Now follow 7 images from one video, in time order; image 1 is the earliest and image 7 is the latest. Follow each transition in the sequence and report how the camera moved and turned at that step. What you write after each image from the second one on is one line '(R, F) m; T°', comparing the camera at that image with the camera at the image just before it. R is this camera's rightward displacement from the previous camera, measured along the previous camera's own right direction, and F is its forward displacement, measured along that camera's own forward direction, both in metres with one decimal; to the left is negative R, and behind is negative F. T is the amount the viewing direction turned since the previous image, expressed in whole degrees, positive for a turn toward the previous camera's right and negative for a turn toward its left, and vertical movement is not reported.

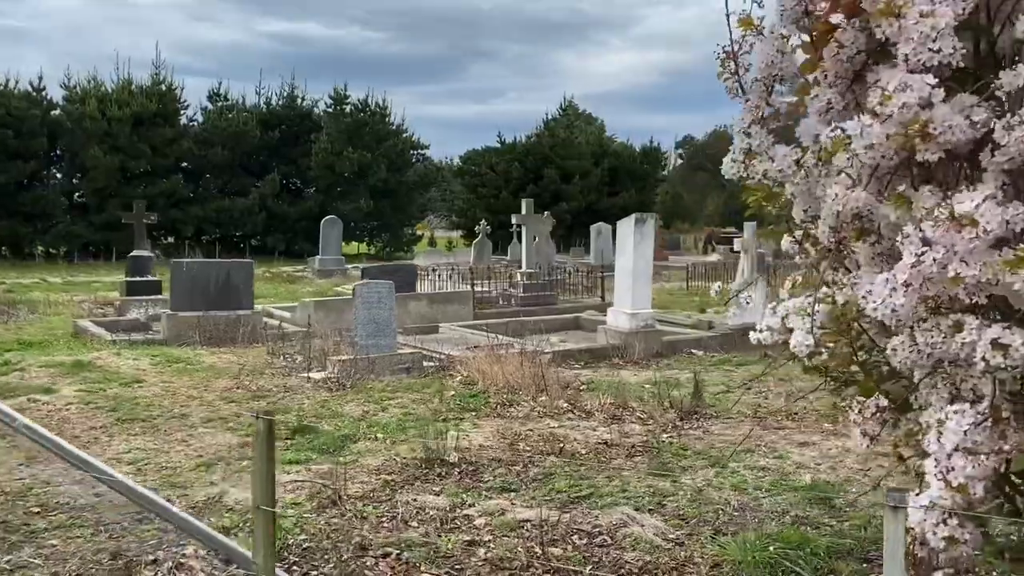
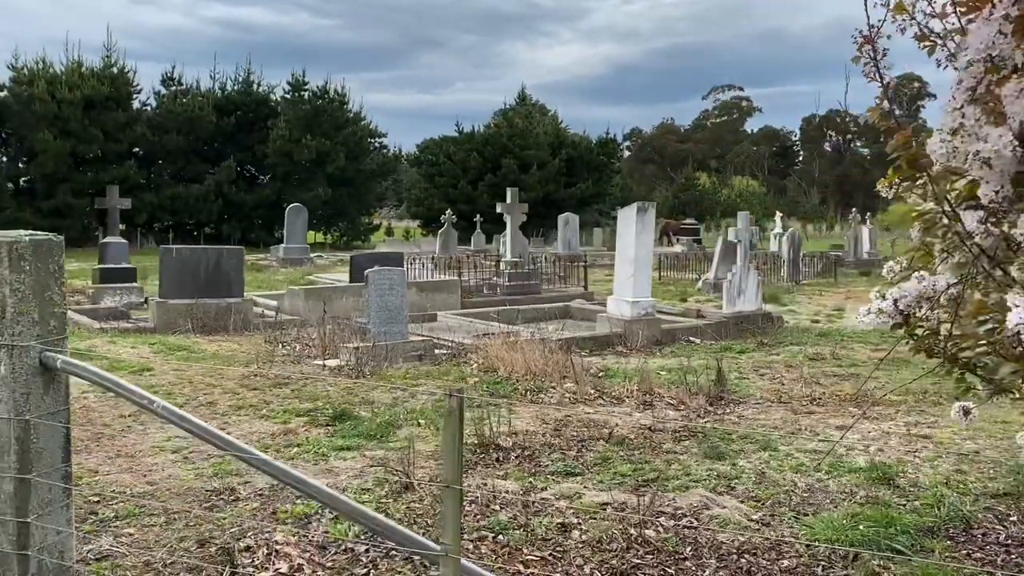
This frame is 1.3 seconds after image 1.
(-0.7, 0.0) m; +3°
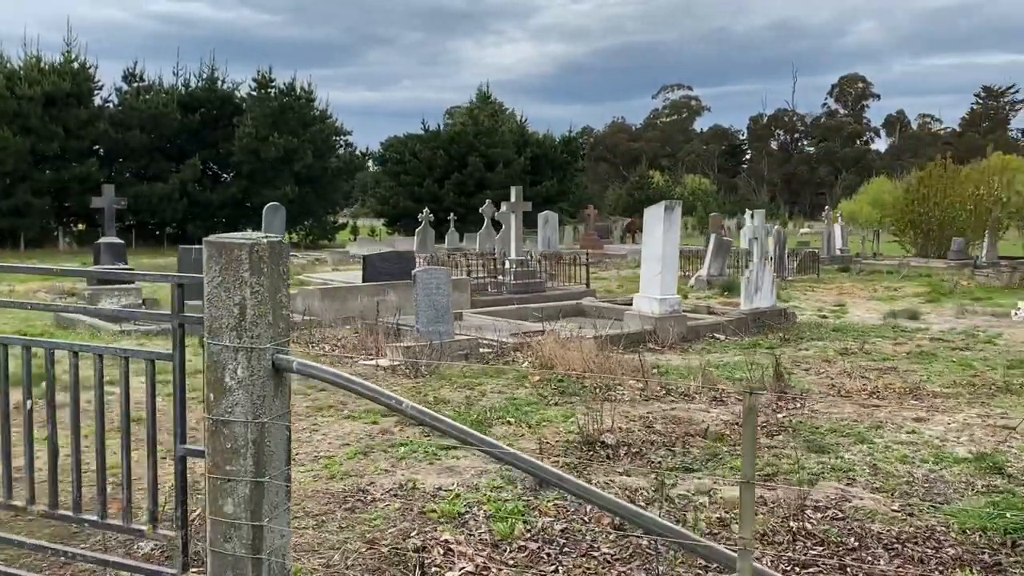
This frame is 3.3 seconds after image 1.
(-1.0, 0.0) m; +3°
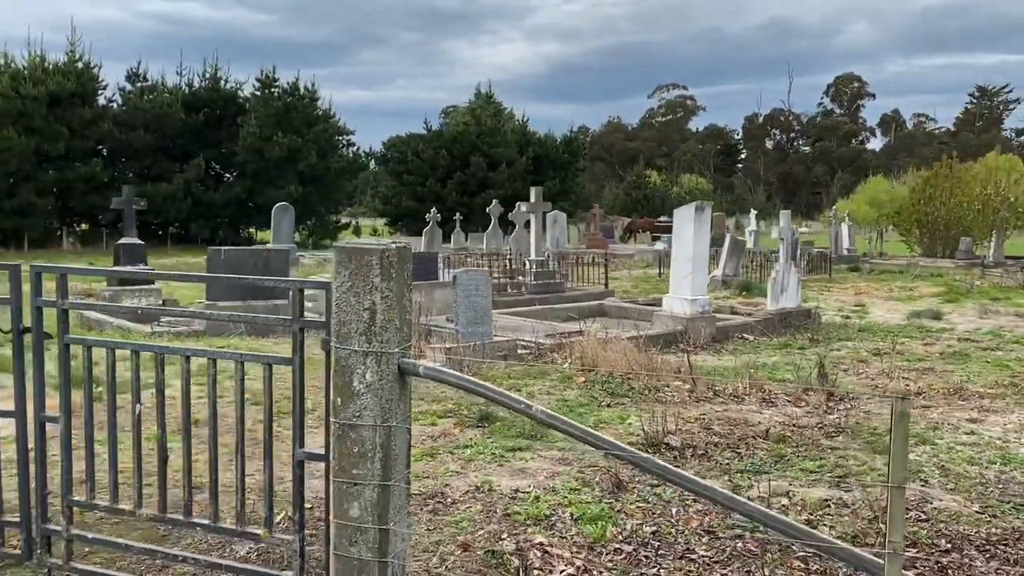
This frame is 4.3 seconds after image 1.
(-0.4, 0.0) m; 0°
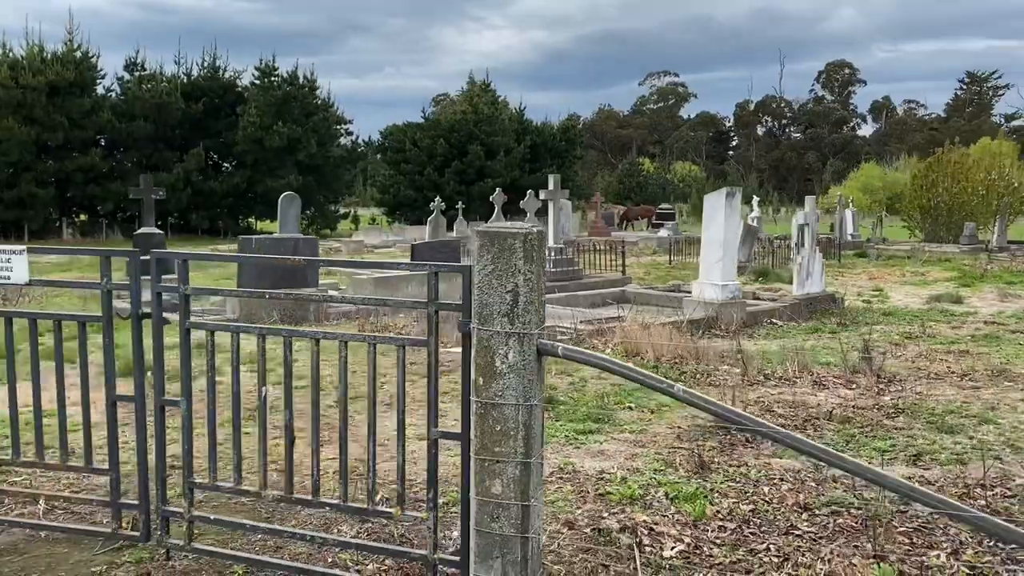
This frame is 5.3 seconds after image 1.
(-0.5, -0.1) m; 0°
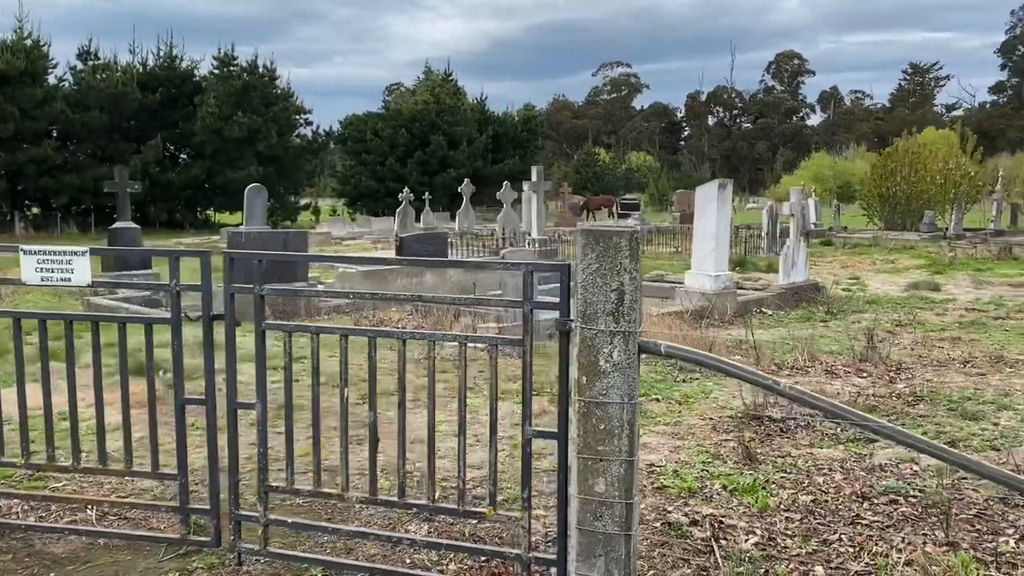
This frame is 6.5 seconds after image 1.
(-0.5, 0.0) m; +3°
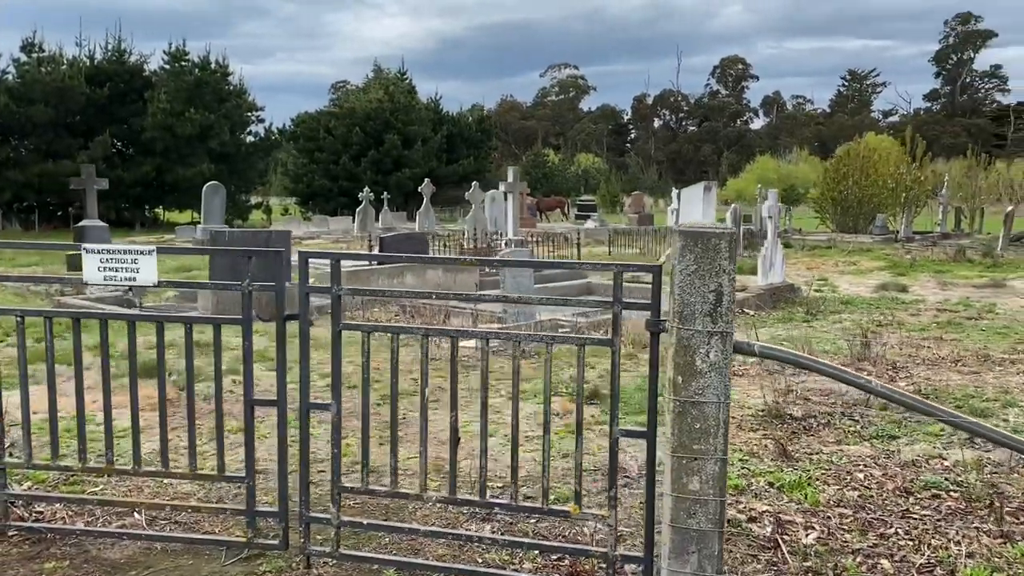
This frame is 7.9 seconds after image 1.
(-0.5, 0.0) m; +3°
